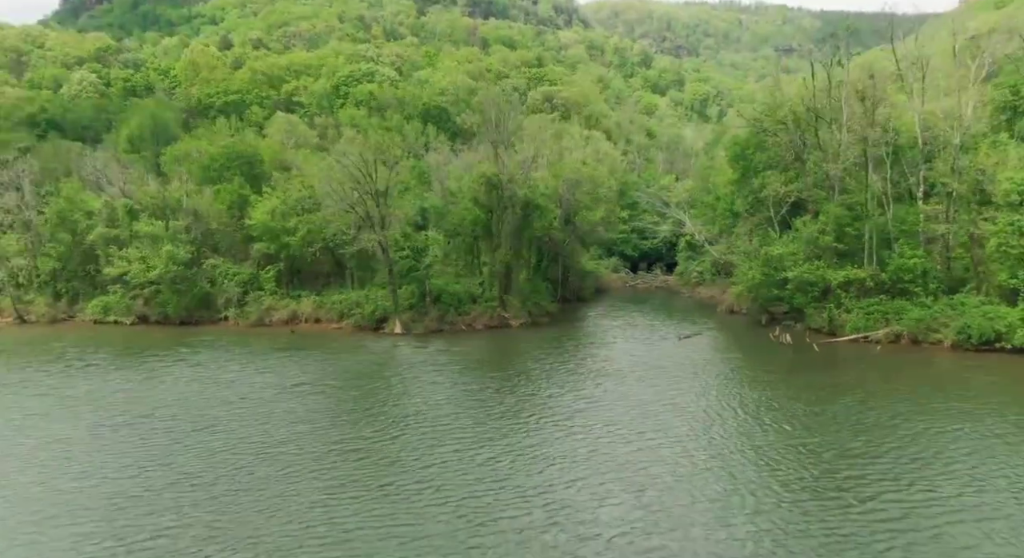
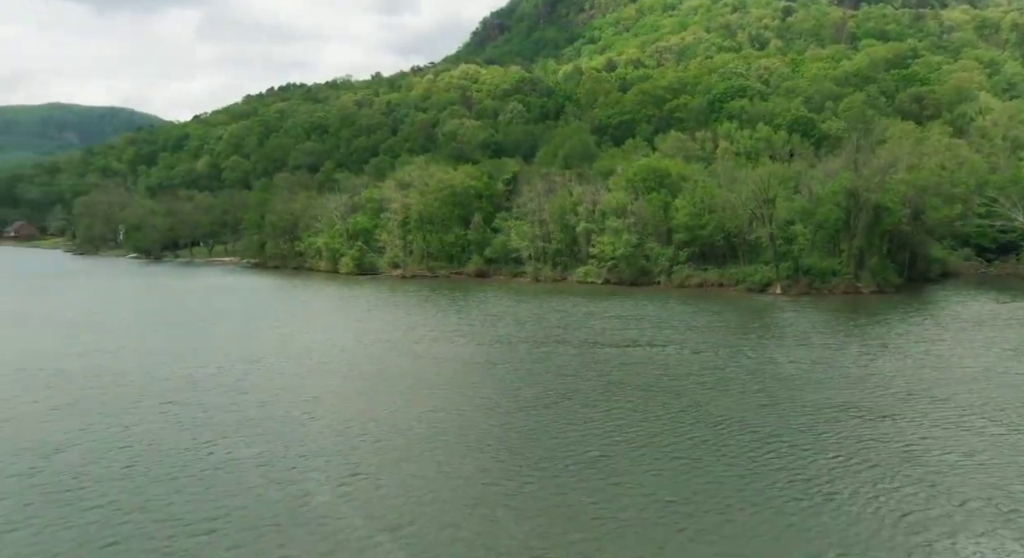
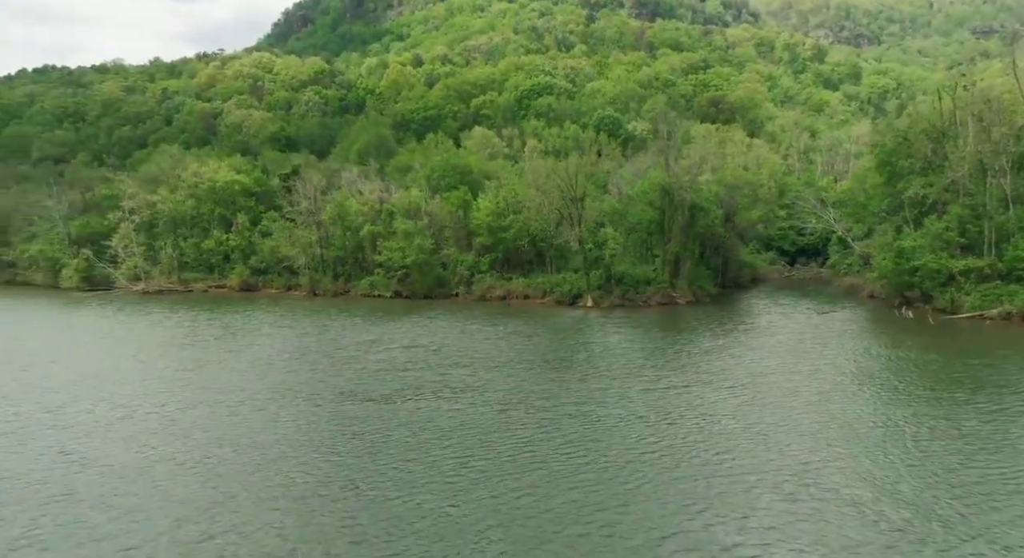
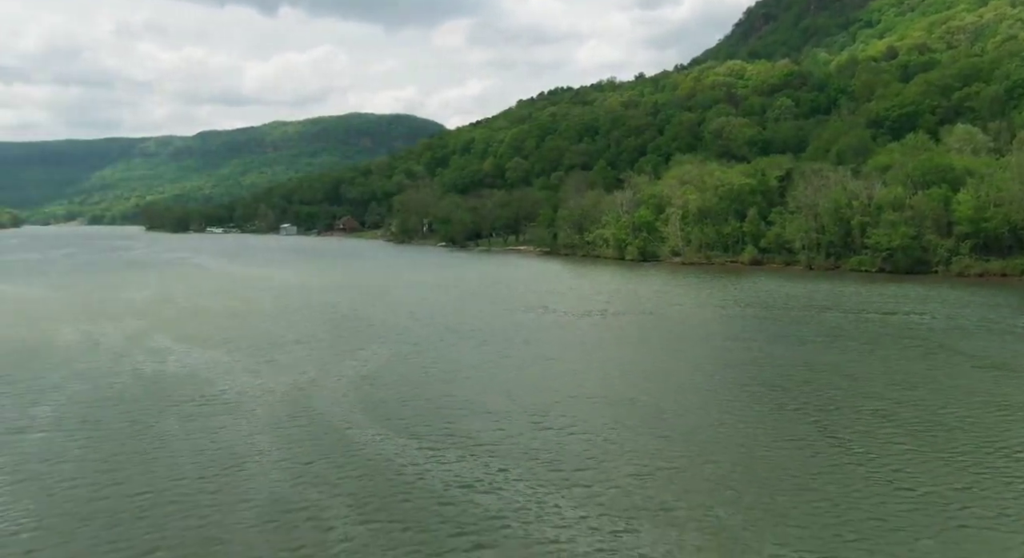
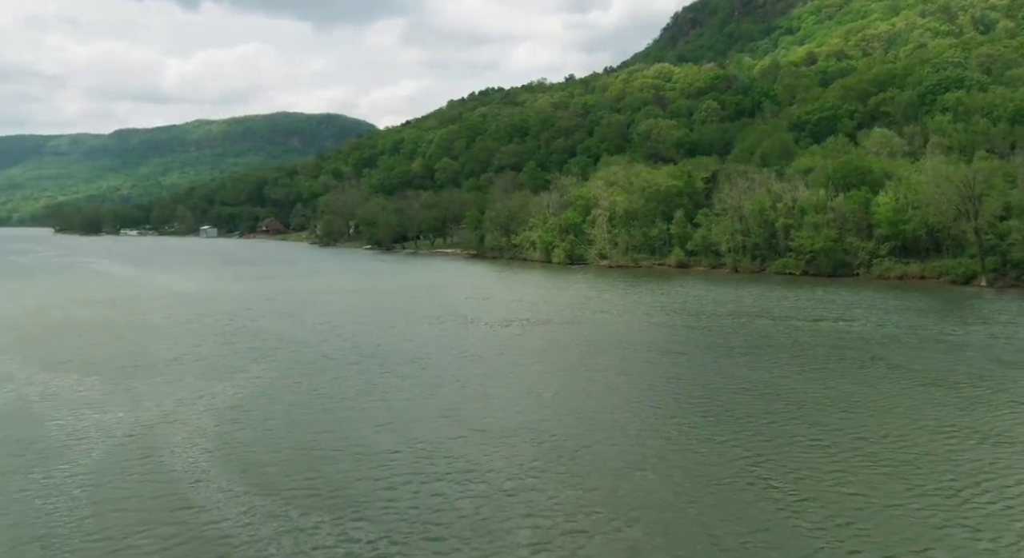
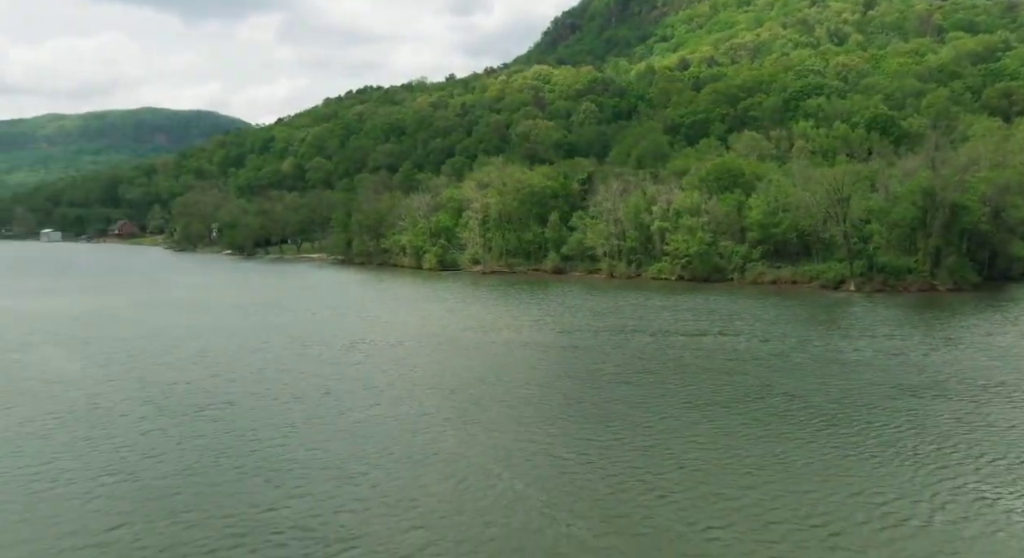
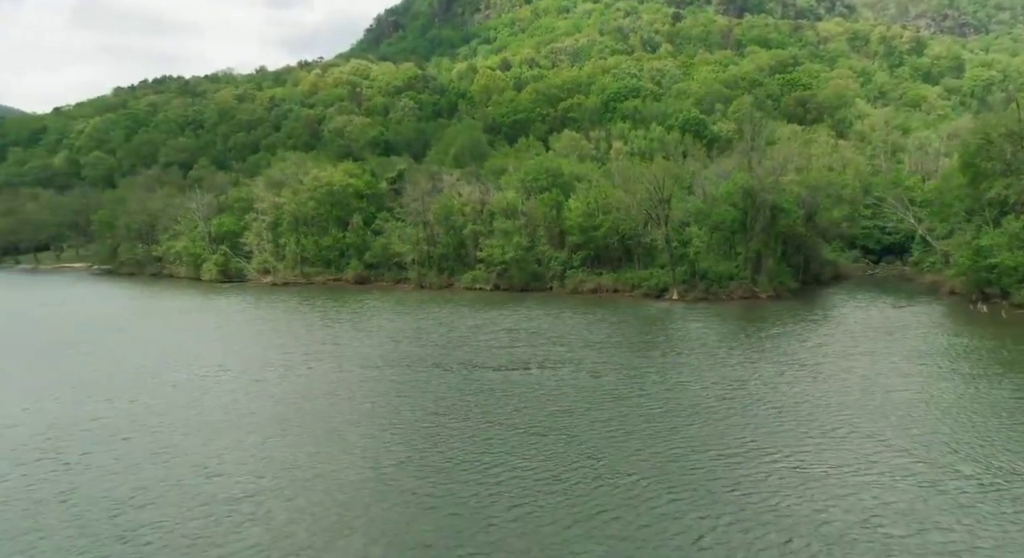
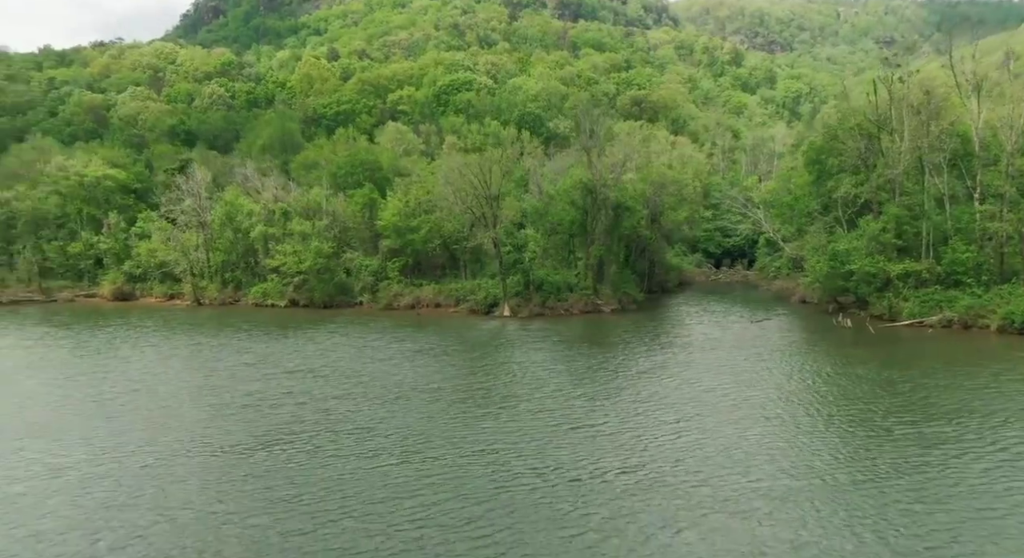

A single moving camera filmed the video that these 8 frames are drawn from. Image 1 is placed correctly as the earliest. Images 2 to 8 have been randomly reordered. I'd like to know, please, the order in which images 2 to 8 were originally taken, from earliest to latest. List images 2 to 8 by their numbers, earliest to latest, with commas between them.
8, 3, 7, 2, 6, 5, 4
